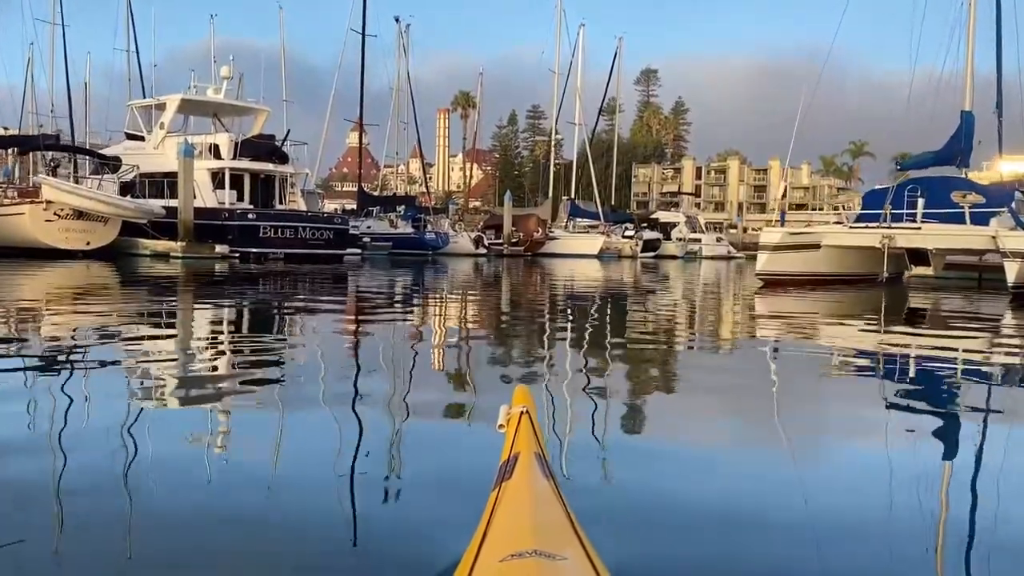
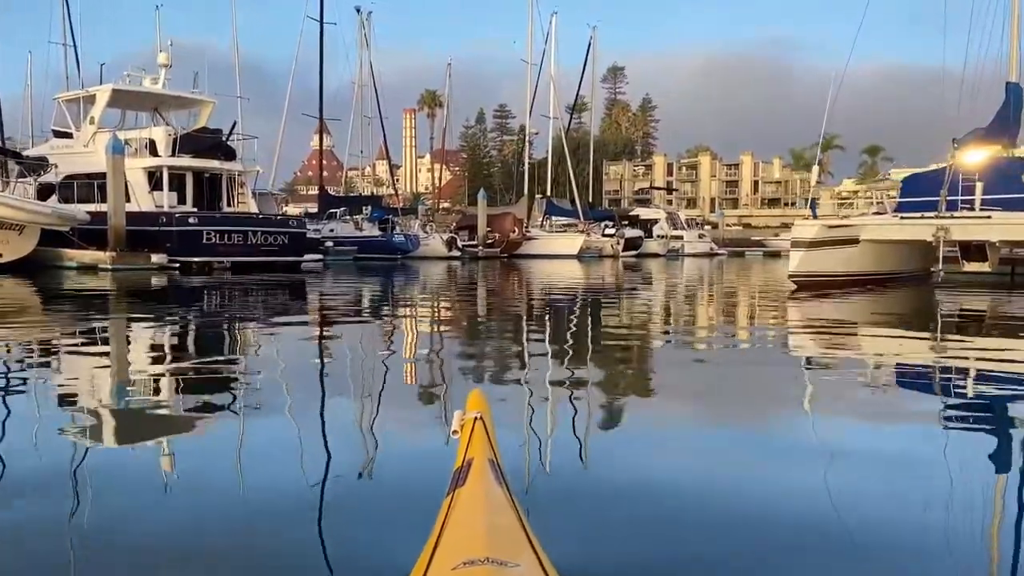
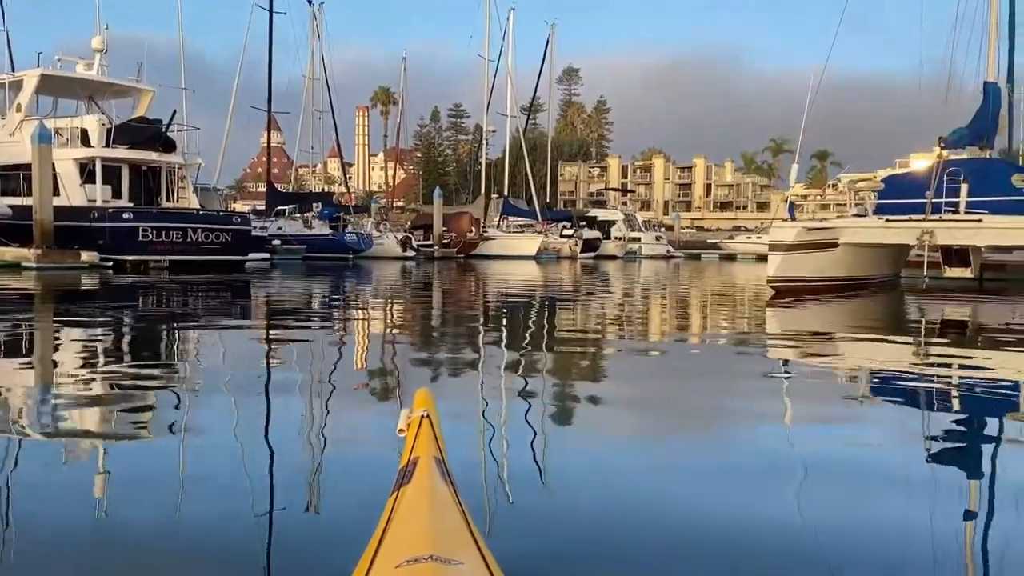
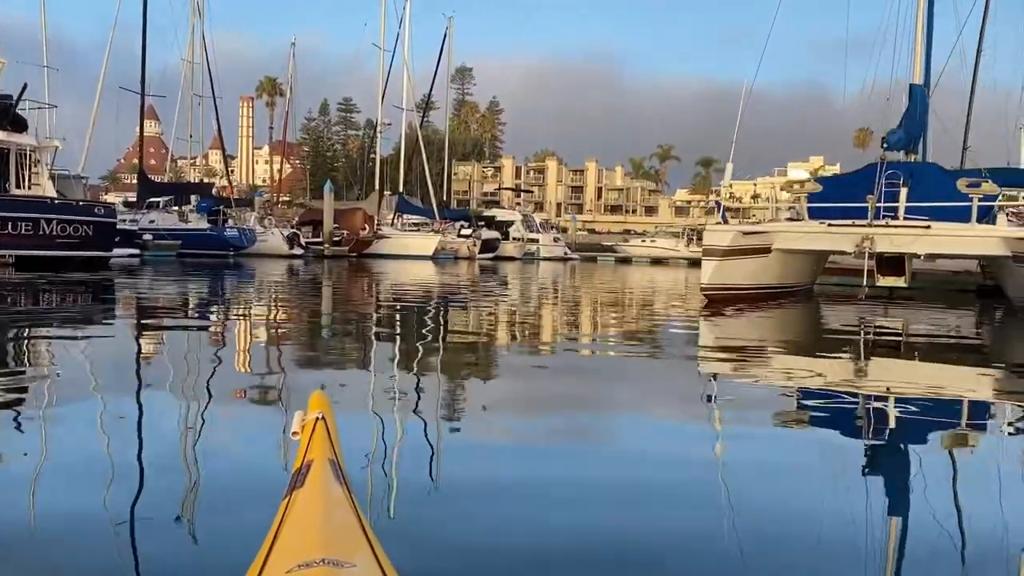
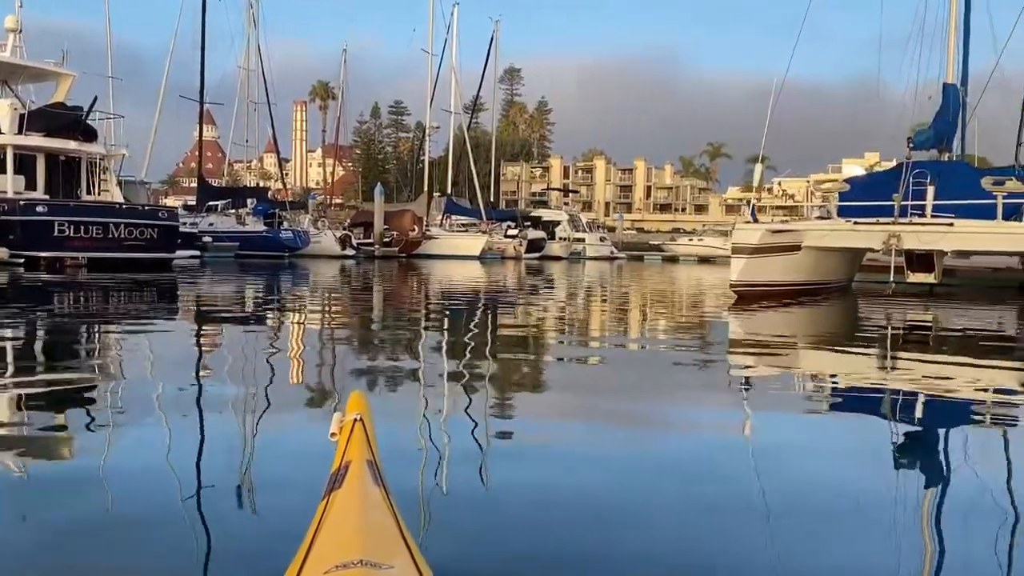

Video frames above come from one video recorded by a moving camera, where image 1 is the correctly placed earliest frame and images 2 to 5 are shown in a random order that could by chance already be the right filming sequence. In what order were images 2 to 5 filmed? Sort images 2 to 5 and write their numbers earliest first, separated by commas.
2, 3, 5, 4
